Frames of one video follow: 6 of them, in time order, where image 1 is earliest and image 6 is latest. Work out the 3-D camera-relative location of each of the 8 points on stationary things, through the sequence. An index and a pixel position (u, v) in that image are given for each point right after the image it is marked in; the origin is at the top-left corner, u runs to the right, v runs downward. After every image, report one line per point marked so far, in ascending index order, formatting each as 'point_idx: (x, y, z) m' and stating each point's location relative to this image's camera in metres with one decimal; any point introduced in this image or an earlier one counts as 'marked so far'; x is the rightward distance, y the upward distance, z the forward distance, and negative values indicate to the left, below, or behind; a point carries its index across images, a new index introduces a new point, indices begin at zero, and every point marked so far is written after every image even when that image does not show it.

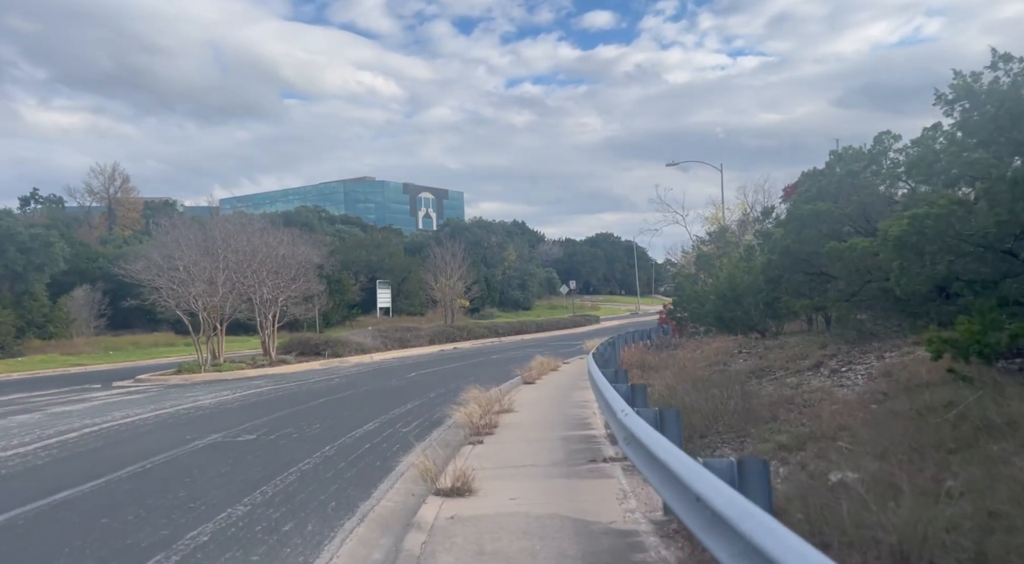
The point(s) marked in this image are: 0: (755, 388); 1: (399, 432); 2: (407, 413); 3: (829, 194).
0: (+4.0, -1.7, +13.8) m
1: (-1.9, -2.5, +14.0) m
2: (-2.1, -2.6, +16.5) m
3: (+6.4, +1.8, +17.2) m
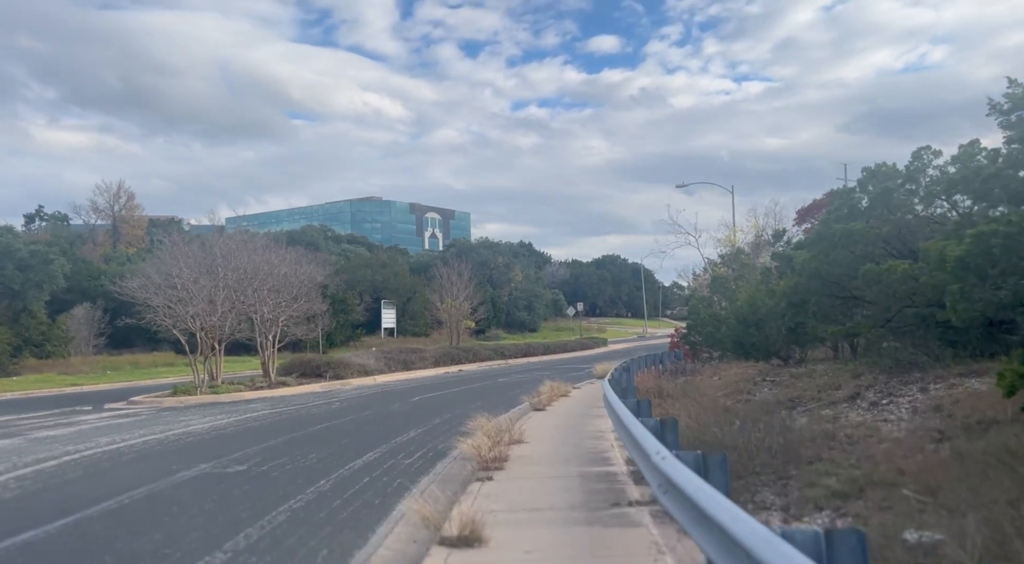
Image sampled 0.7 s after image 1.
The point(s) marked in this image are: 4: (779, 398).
0: (+4.1, -2.1, +12.7) m
1: (-1.7, -2.8, +12.9) m
2: (-1.9, -3.0, +15.5) m
3: (+6.7, +1.3, +16.2) m
4: (+4.8, -2.1, +15.2) m
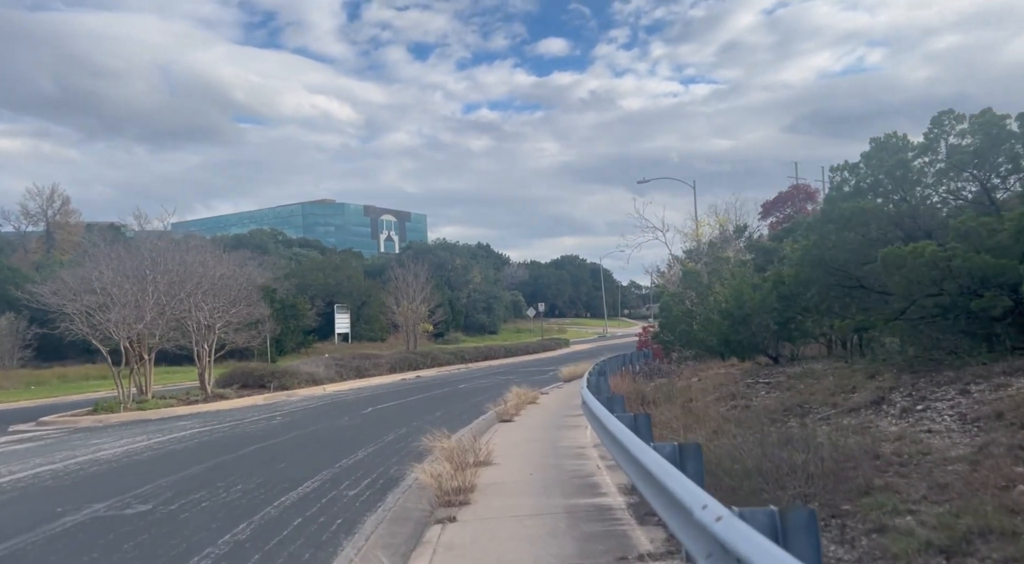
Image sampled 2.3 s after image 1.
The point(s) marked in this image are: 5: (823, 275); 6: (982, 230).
0: (+3.7, -1.9, +10.7) m
1: (-2.1, -2.7, +10.6) m
2: (-2.4, -2.9, +13.1) m
3: (+6.0, +1.5, +14.3) m
4: (+4.2, -1.9, +13.2) m
5: (+5.2, +0.1, +14.2) m
6: (+6.5, +0.7, +11.6) m
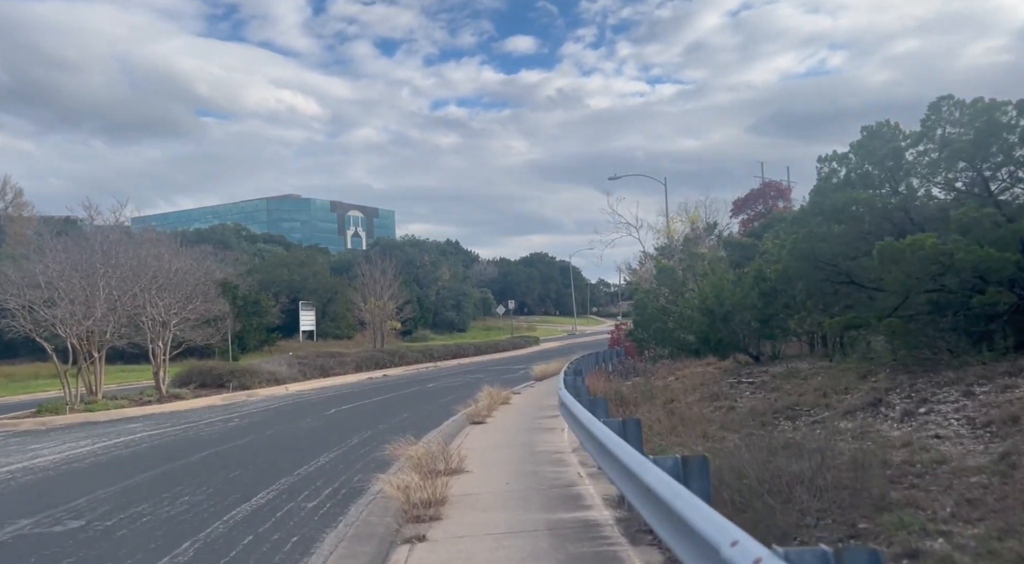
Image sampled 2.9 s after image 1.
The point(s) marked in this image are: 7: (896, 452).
0: (+3.4, -1.8, +9.9) m
1: (-2.4, -2.6, +9.7) m
2: (-2.8, -2.8, +12.2) m
3: (+5.6, +1.6, +13.6) m
4: (+3.8, -1.8, +12.5) m
5: (+4.8, +0.2, +13.5) m
6: (+6.1, +0.8, +11.0) m
7: (+3.8, -1.7, +8.4) m
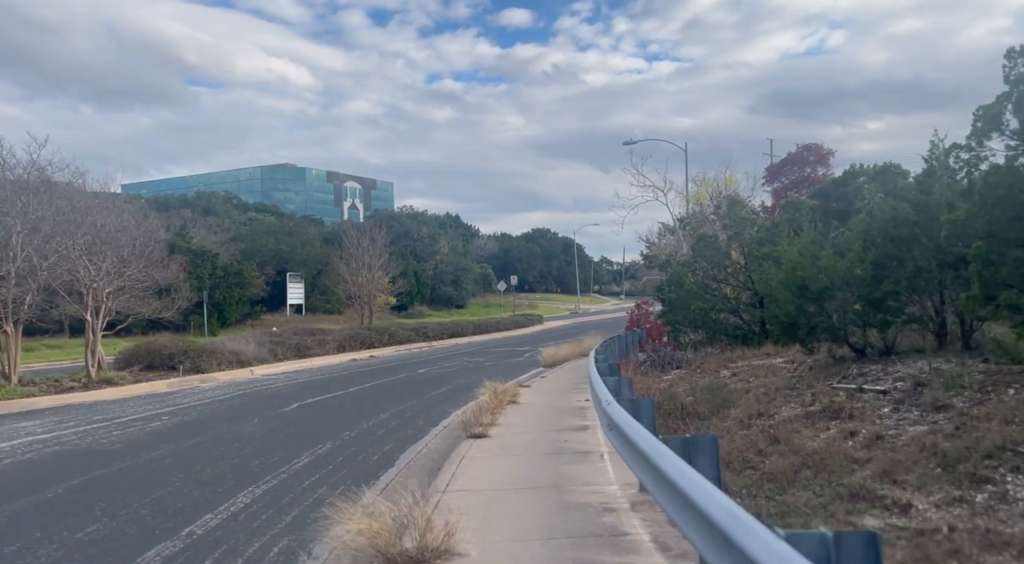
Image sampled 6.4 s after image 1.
0: (+3.6, -1.5, +5.1) m
1: (-2.2, -2.2, +4.8) m
2: (-2.6, -2.3, +7.4) m
3: (+5.8, +2.0, +8.7) m
4: (+4.0, -1.4, +7.7) m
5: (+5.0, +0.6, +8.6) m
6: (+6.4, +1.1, +6.1) m
7: (+4.0, -1.4, +3.6) m
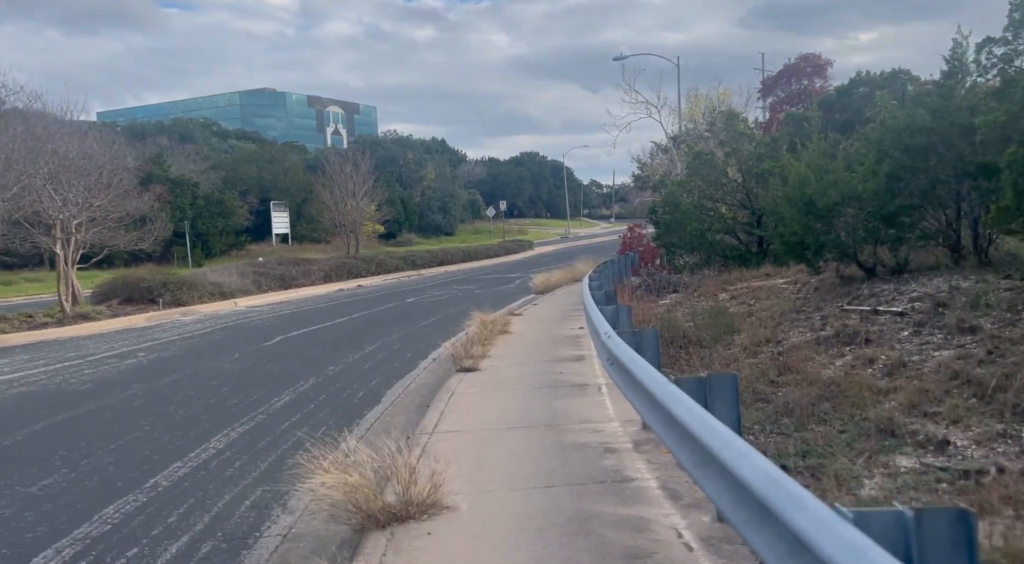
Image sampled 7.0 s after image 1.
0: (+3.6, -1.0, +4.4) m
1: (-2.2, -1.9, +4.2) m
2: (-2.7, -1.7, +6.7) m
3: (+5.7, +2.9, +7.8) m
4: (+4.0, -0.7, +7.0) m
5: (+4.9, +1.4, +7.8) m
6: (+6.3, +1.7, +5.2) m
7: (+4.0, -1.0, +2.9) m
